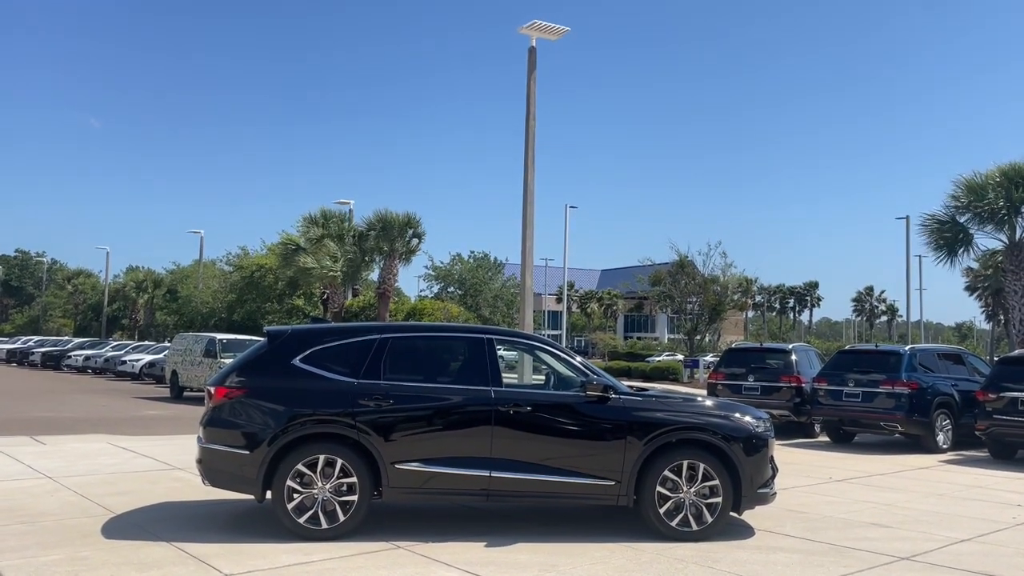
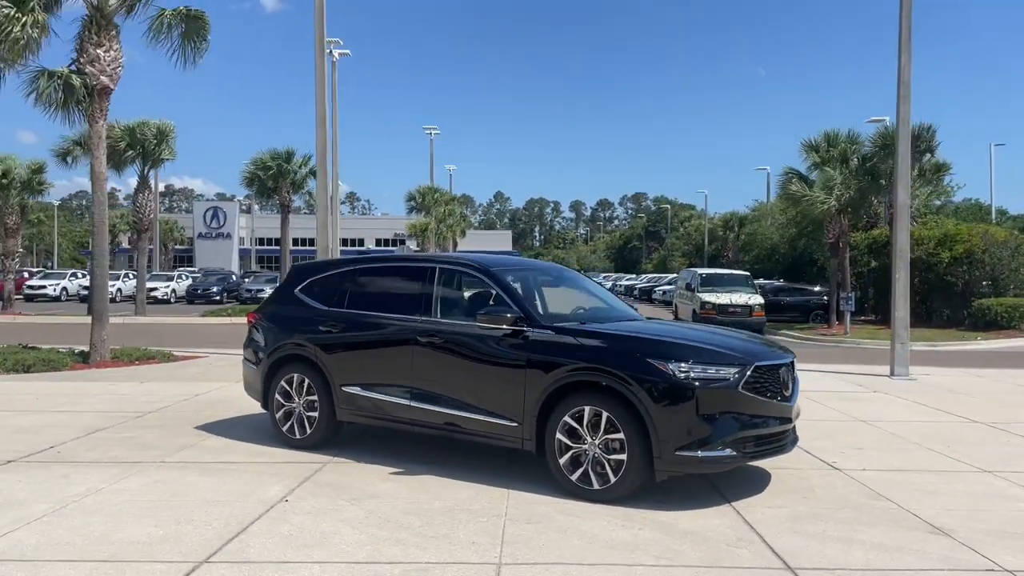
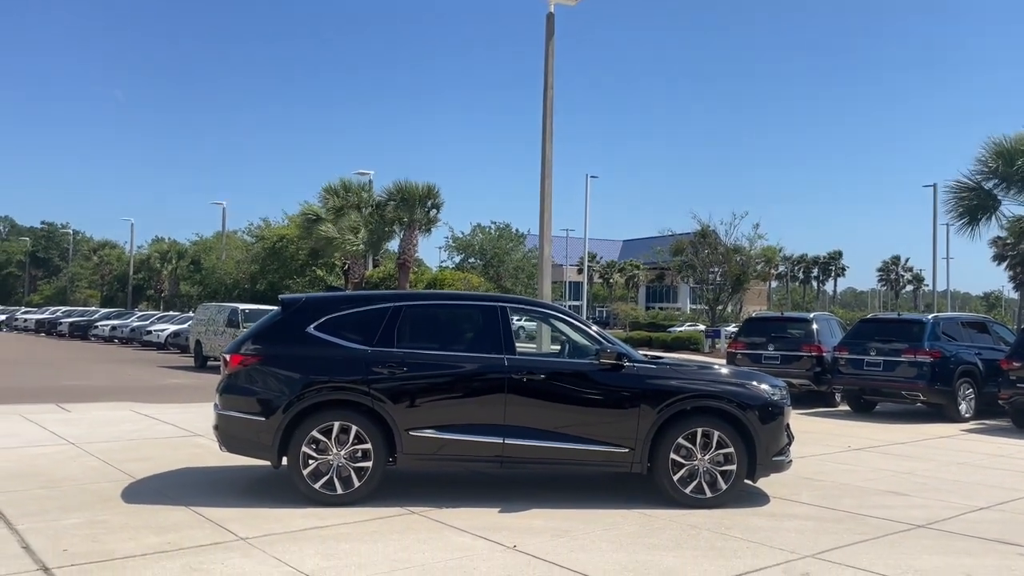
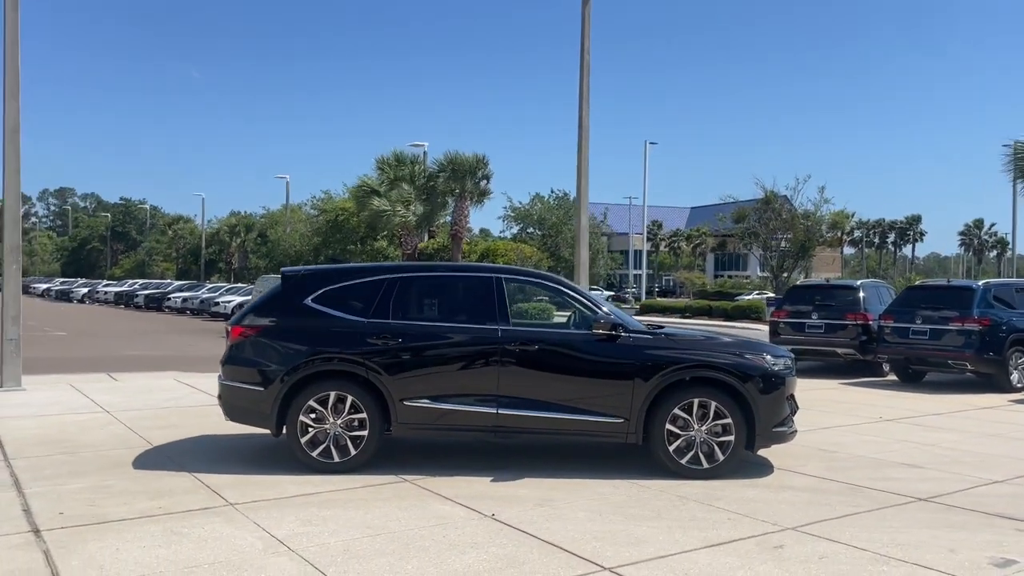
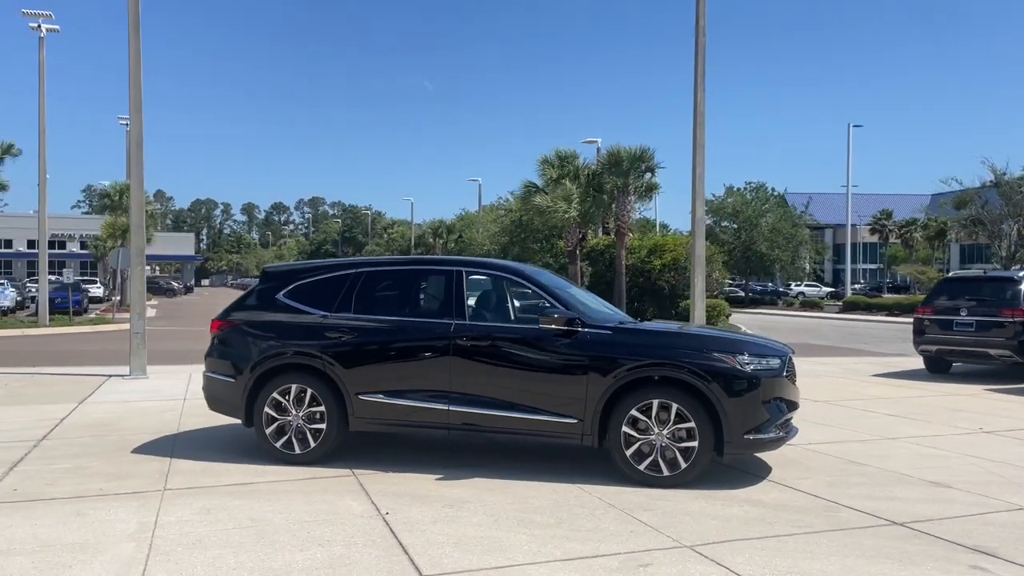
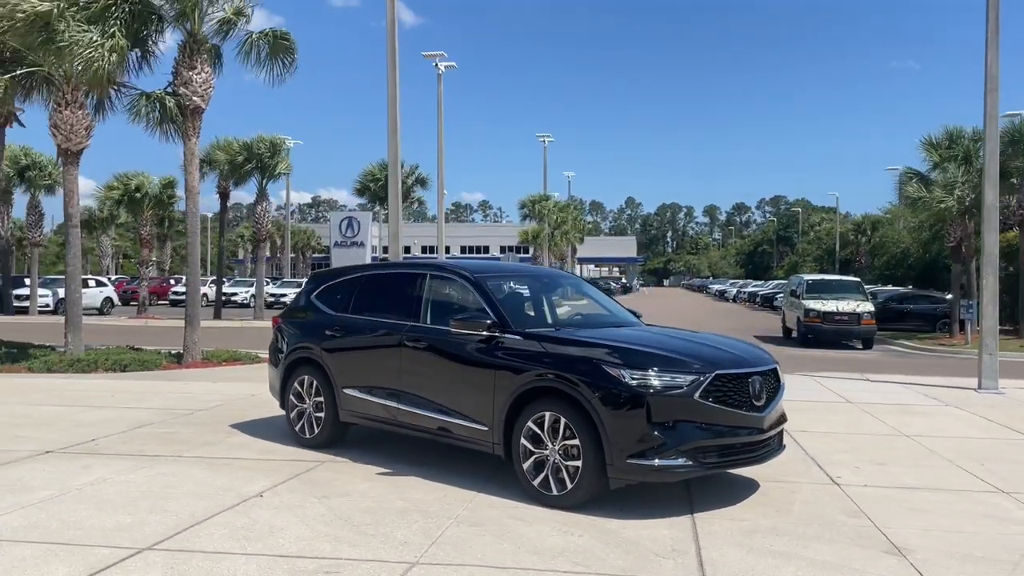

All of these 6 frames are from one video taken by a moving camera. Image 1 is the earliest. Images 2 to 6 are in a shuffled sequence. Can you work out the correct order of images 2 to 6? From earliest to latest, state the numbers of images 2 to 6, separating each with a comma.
3, 4, 5, 2, 6
